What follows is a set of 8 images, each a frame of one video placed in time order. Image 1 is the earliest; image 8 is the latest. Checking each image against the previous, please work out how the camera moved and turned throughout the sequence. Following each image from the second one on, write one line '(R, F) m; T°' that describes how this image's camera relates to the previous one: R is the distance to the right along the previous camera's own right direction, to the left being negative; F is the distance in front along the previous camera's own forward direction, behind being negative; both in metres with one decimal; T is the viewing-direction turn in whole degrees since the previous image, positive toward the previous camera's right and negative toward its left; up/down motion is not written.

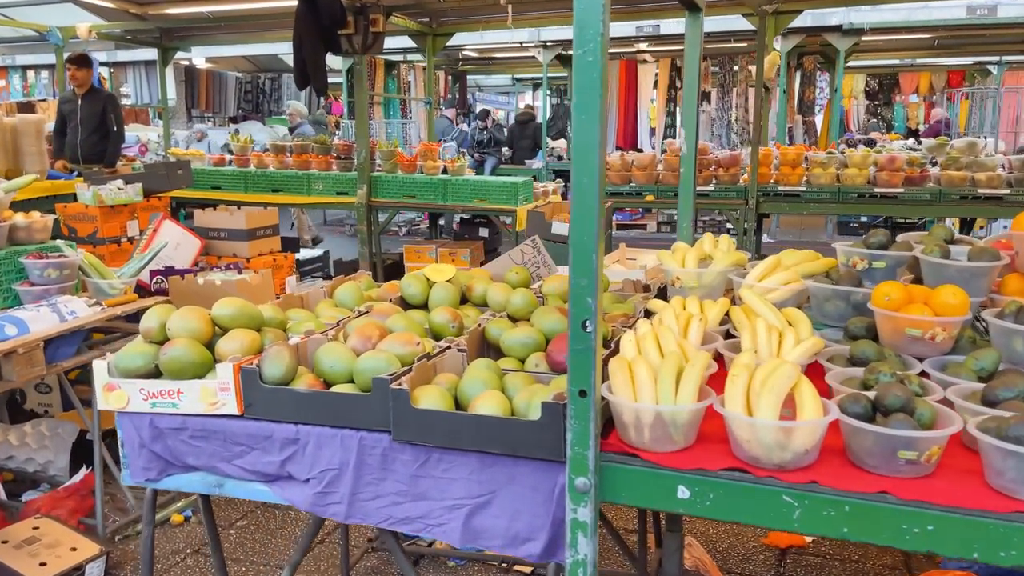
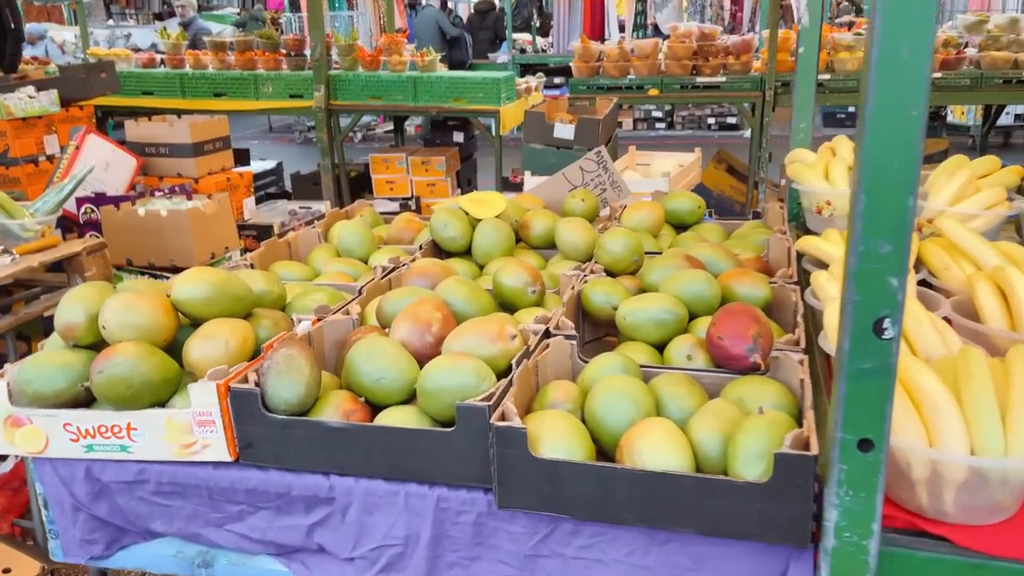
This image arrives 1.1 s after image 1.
(-0.4, +1.0) m; +3°
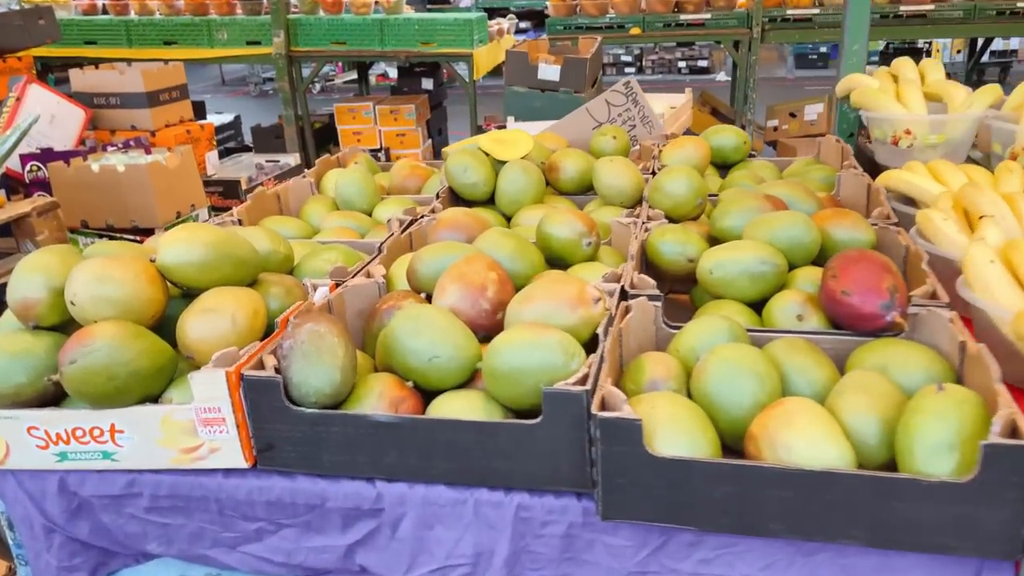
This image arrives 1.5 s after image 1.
(-0.2, +0.3) m; +3°
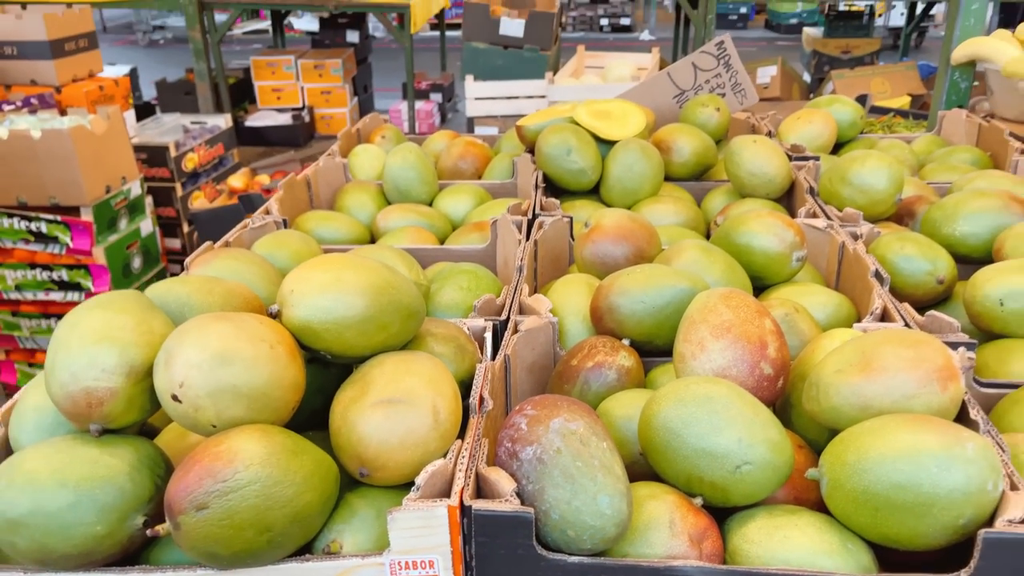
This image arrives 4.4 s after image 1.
(-0.5, +0.5) m; +7°
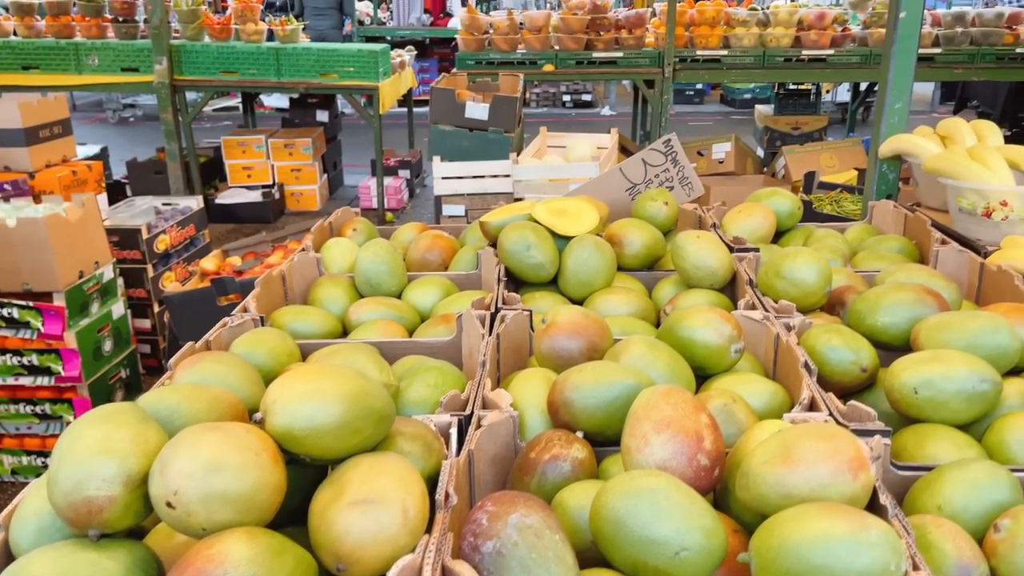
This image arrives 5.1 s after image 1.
(0.0, -0.1) m; +2°
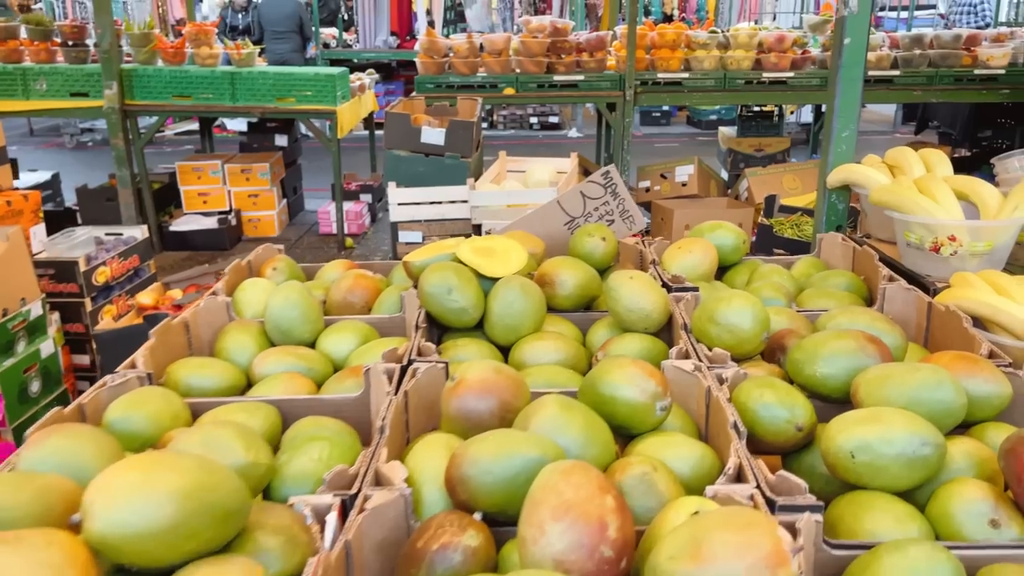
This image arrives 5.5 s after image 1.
(+0.1, +0.1) m; +2°
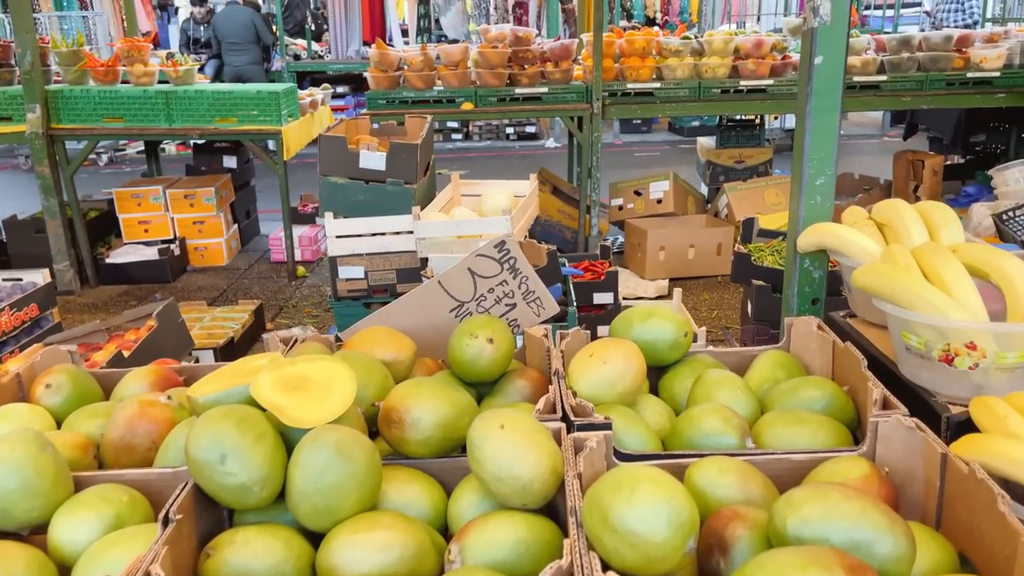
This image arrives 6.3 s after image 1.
(+0.3, +0.6) m; 0°
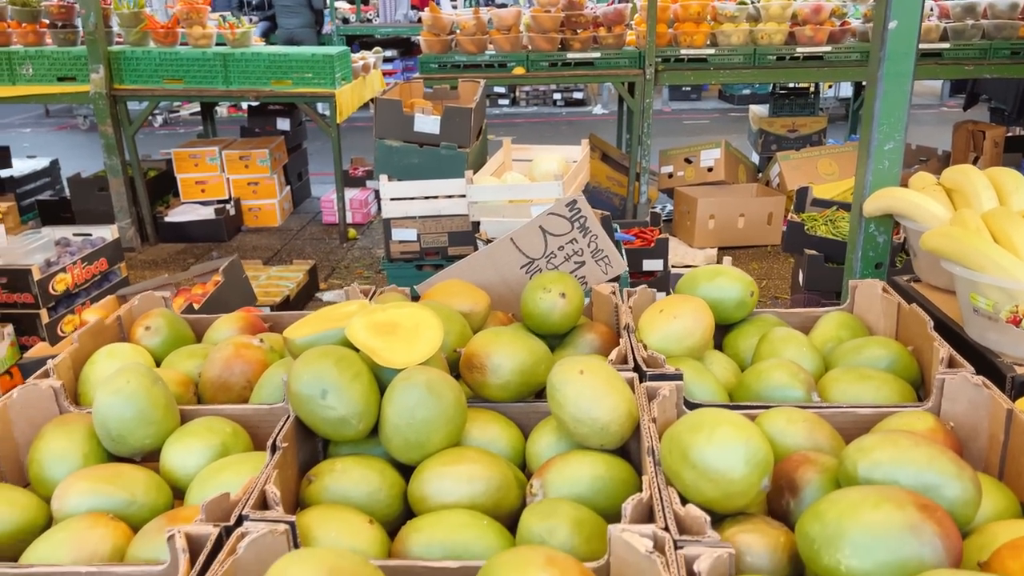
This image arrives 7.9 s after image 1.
(-0.1, -0.1) m; -3°
